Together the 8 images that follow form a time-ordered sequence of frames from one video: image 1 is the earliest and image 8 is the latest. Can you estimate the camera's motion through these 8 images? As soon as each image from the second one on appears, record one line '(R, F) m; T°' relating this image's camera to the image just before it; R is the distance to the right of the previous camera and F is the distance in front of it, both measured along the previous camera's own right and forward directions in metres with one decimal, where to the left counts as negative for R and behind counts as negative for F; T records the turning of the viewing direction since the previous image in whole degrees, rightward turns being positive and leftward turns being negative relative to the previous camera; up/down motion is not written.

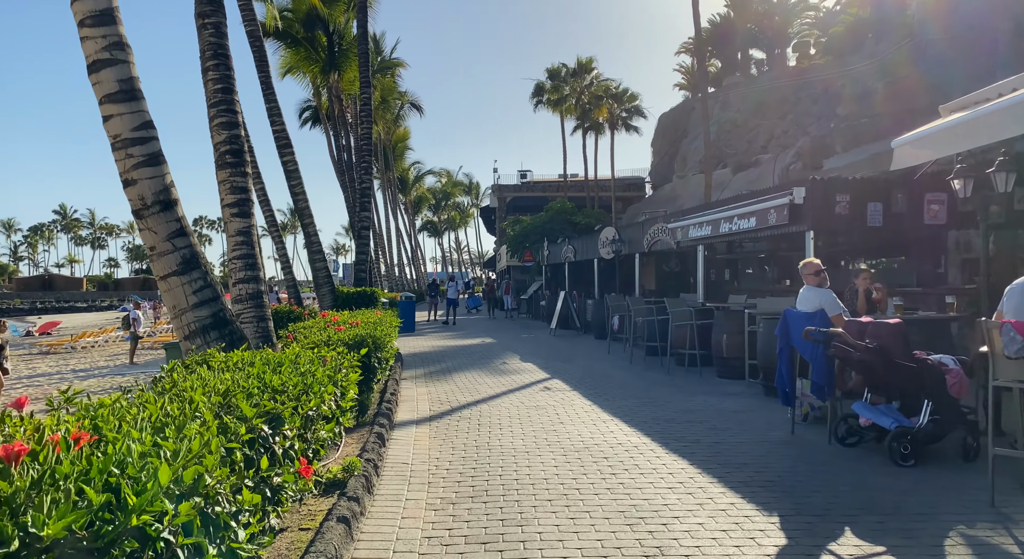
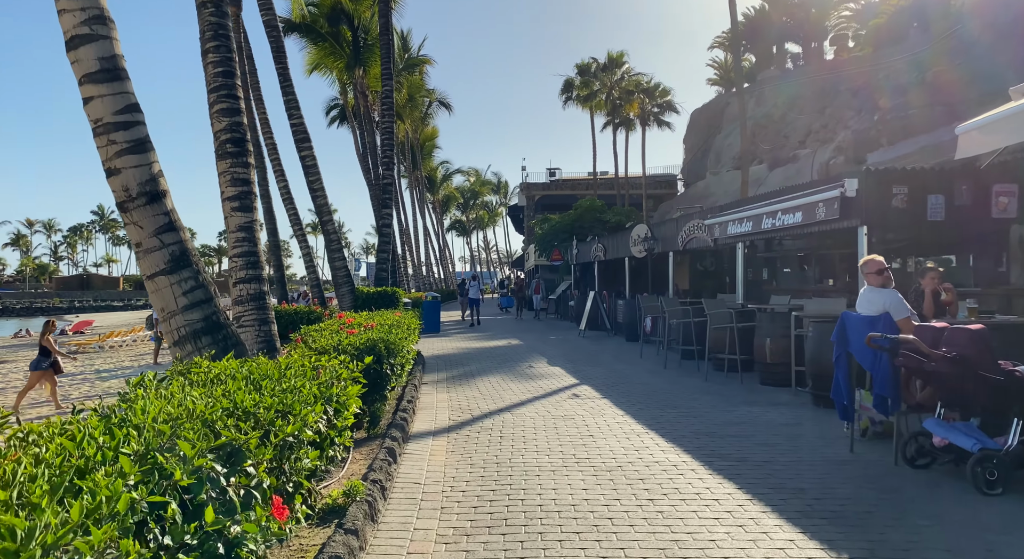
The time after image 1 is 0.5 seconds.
(0.0, +0.6) m; -3°
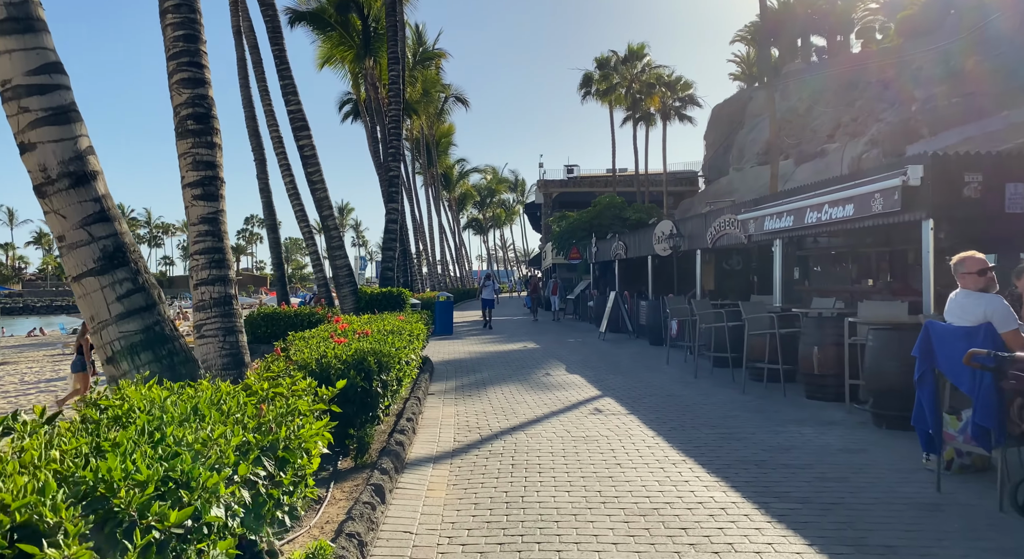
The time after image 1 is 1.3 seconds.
(0.0, +1.0) m; -2°
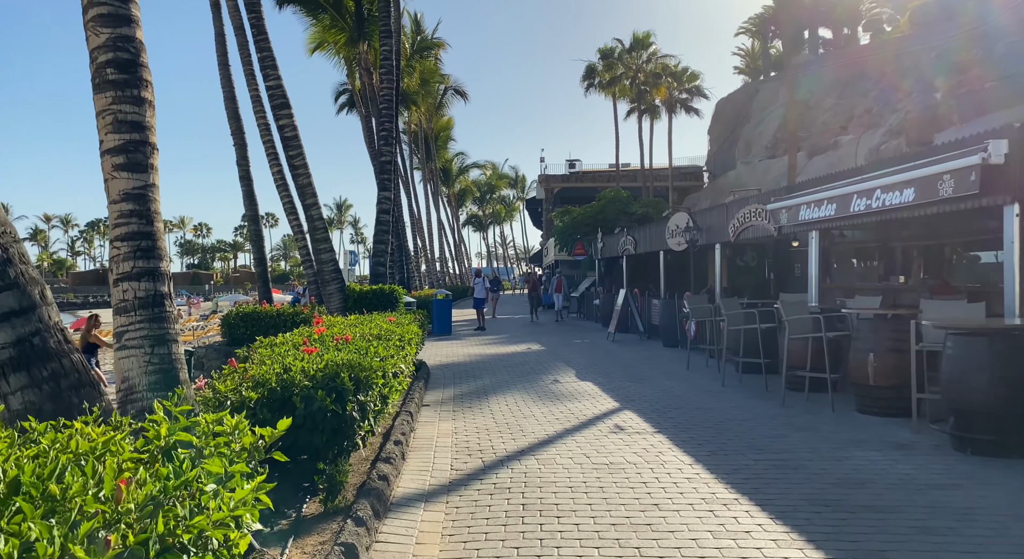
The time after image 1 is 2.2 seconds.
(-0.1, +1.2) m; 0°
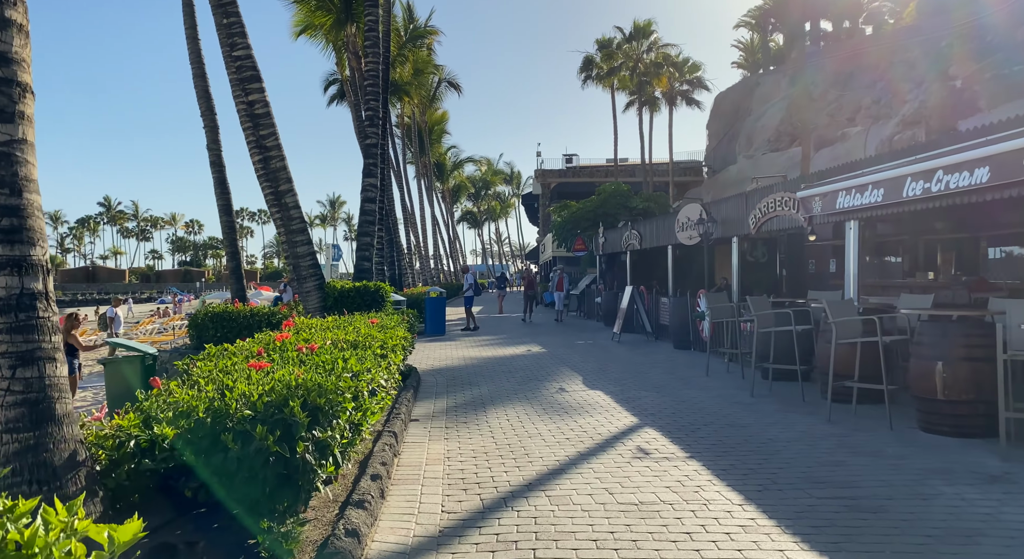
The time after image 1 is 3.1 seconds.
(-0.1, +1.2) m; 0°
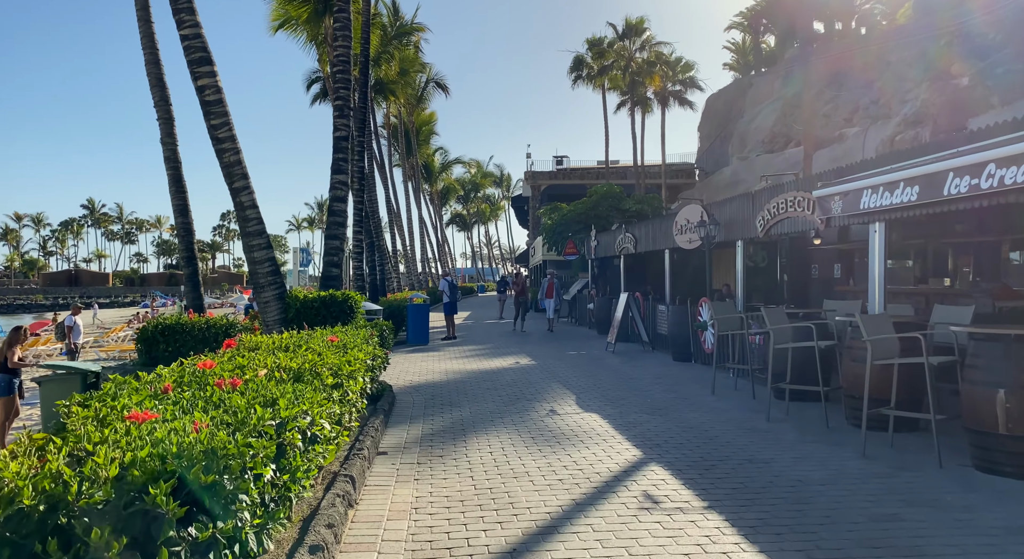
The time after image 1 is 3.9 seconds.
(+0.1, +1.0) m; +1°
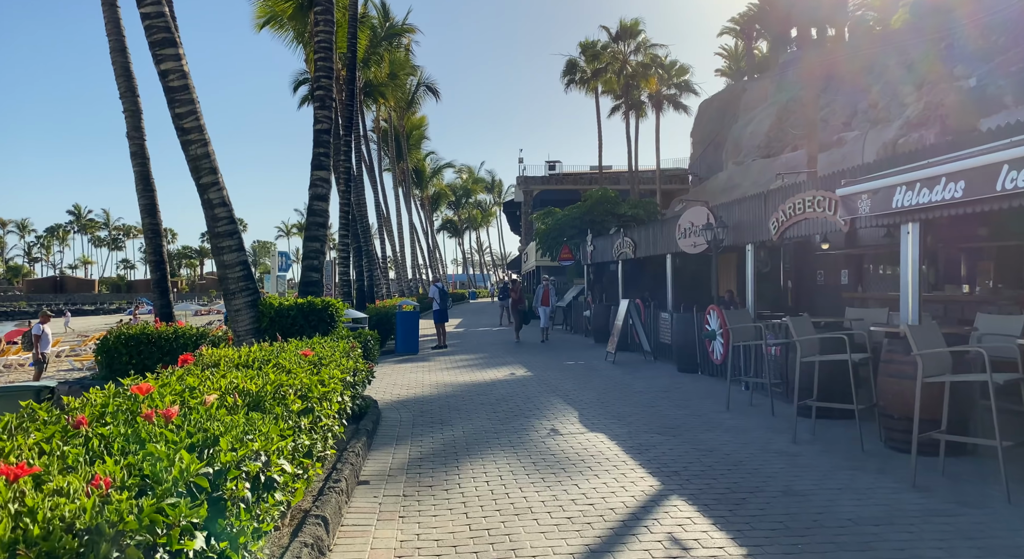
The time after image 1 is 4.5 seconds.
(-0.1, +0.8) m; +1°
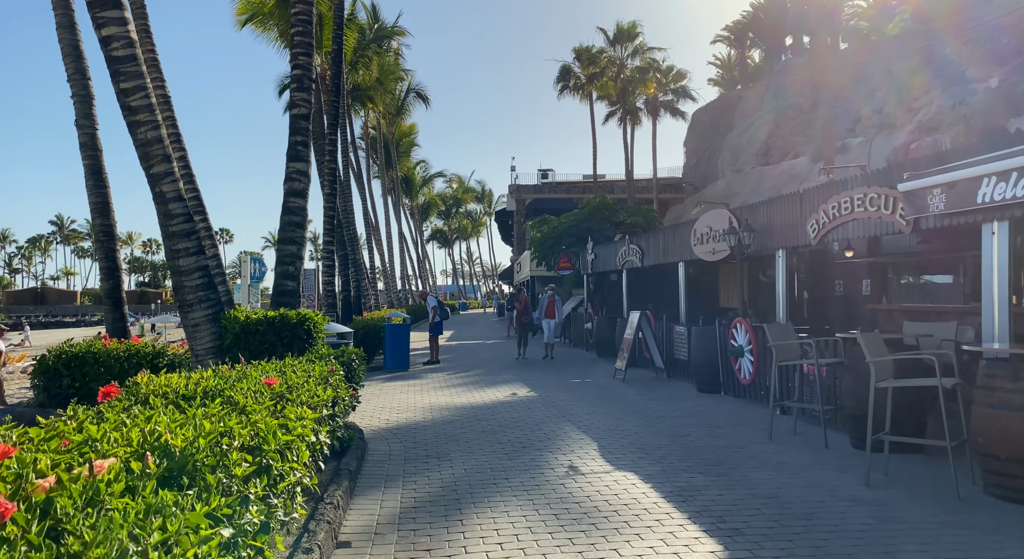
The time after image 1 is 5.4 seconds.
(-0.2, +1.2) m; +1°
